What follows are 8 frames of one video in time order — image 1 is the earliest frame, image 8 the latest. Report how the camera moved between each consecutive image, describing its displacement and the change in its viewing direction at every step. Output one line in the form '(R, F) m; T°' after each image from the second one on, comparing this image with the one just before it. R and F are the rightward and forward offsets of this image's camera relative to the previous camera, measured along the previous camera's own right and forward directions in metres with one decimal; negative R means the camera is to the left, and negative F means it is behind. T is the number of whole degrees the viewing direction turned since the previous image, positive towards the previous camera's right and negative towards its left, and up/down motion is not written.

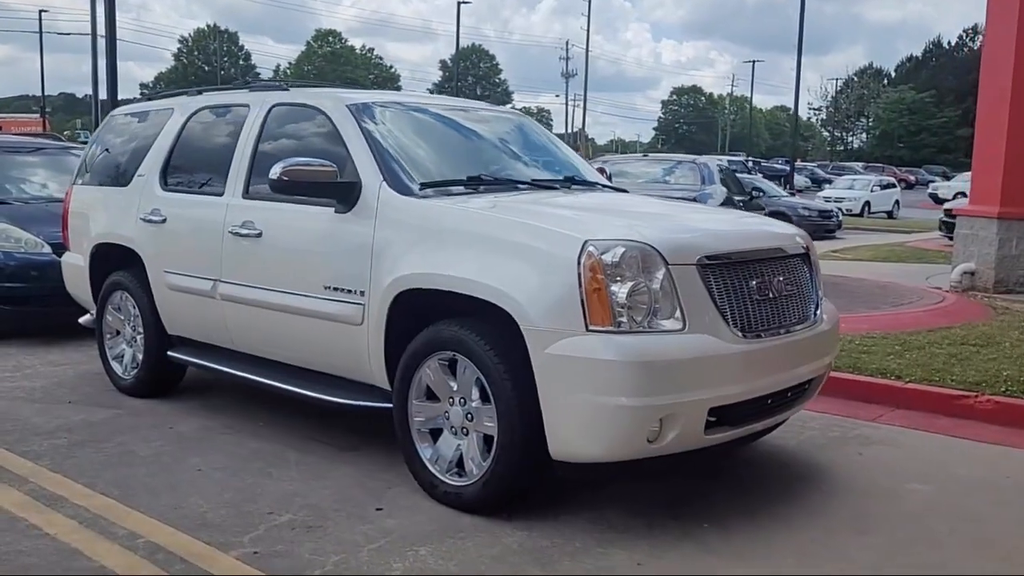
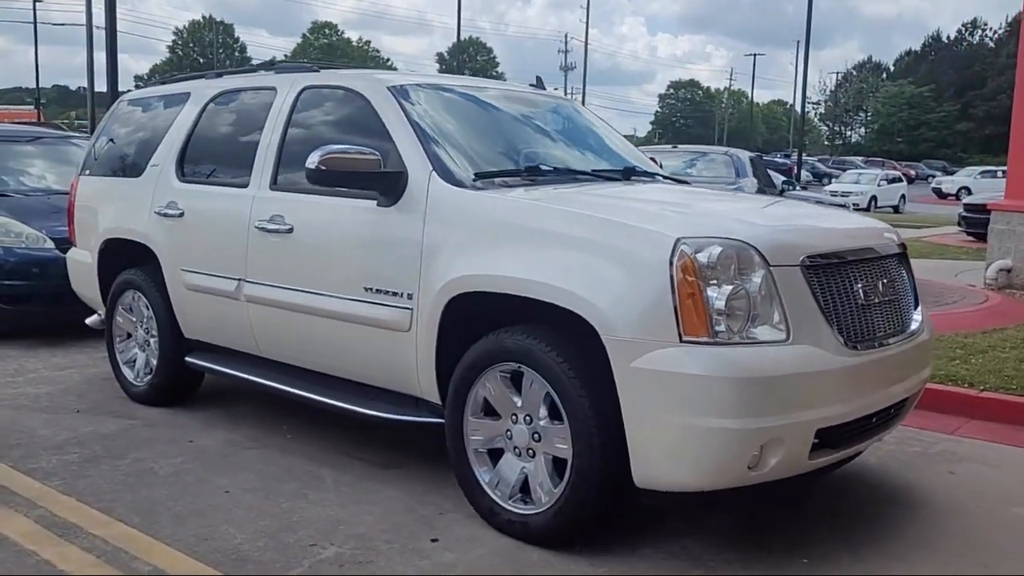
(-0.3, +0.5) m; 0°
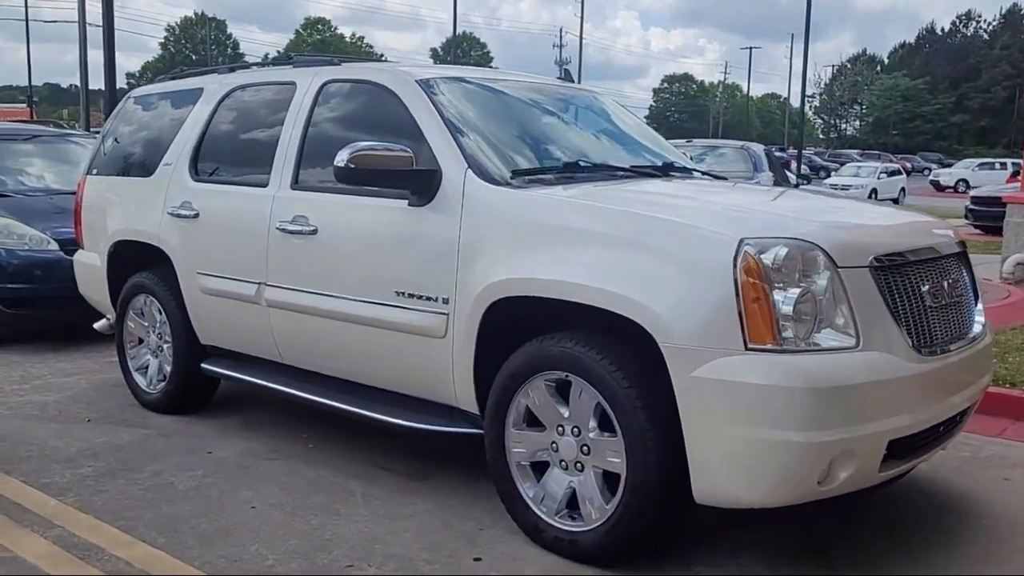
(-0.2, +0.2) m; 0°
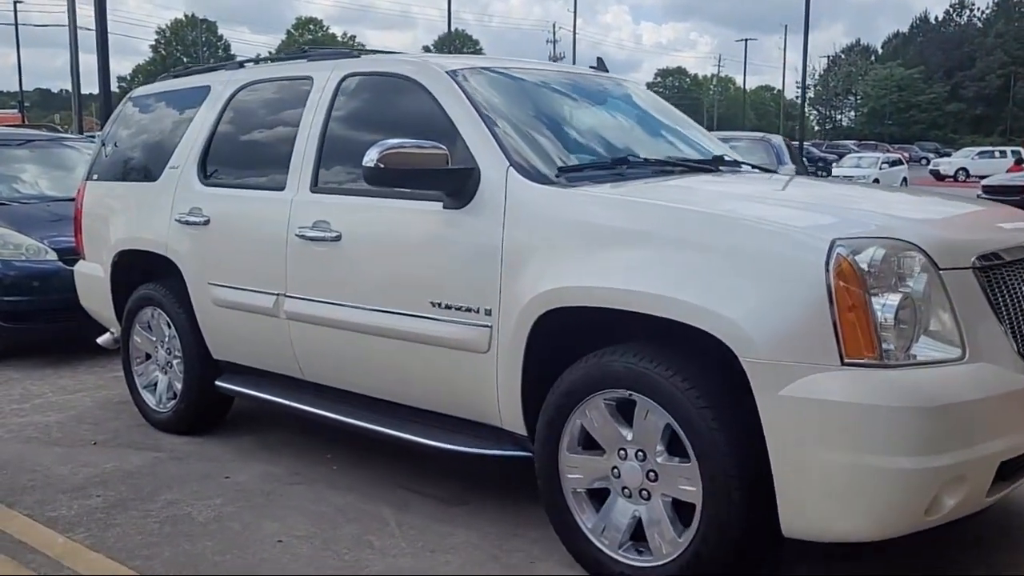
(-0.2, +0.4) m; 0°
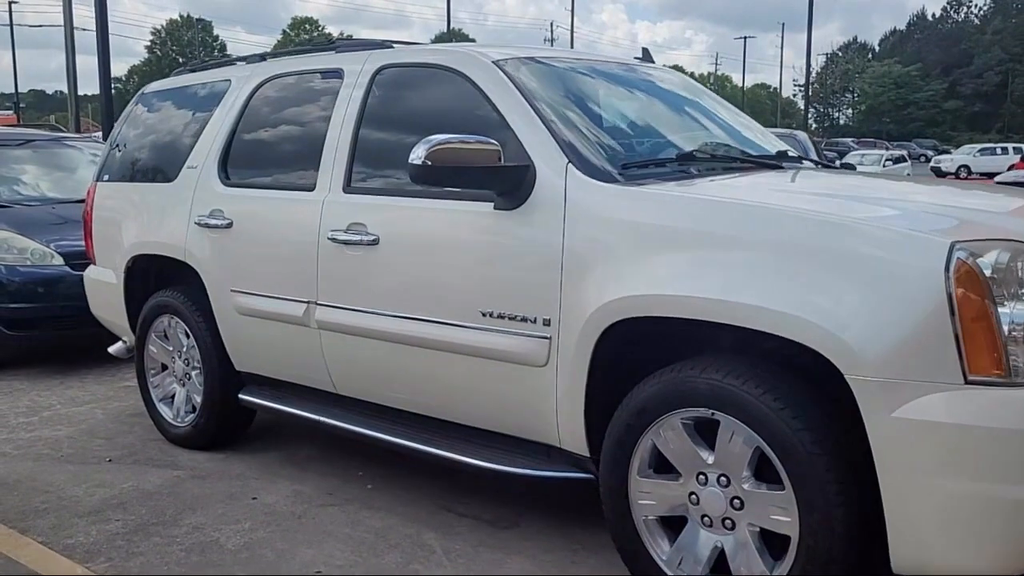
(-0.2, +0.3) m; 0°
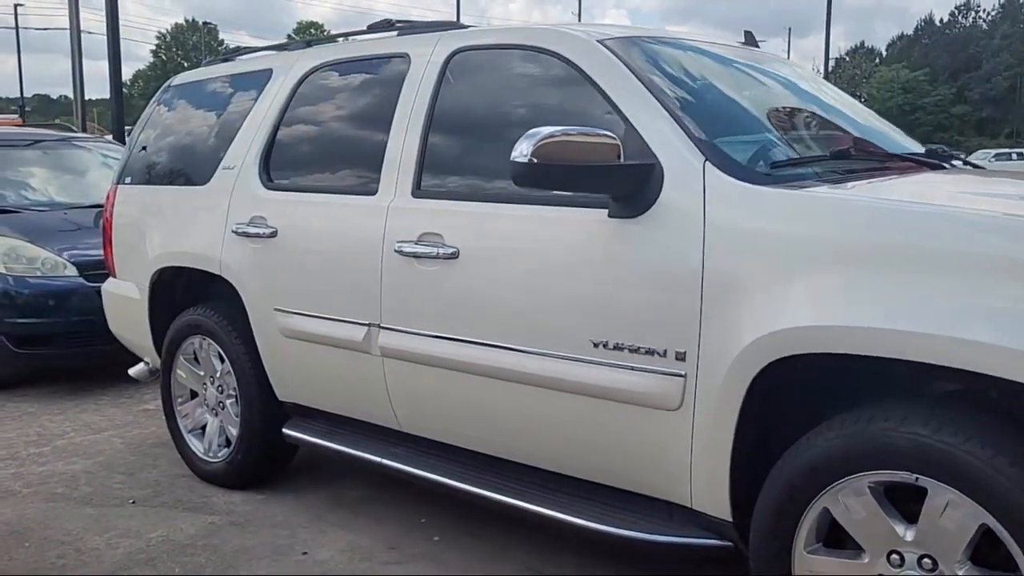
(-0.4, +0.6) m; 0°
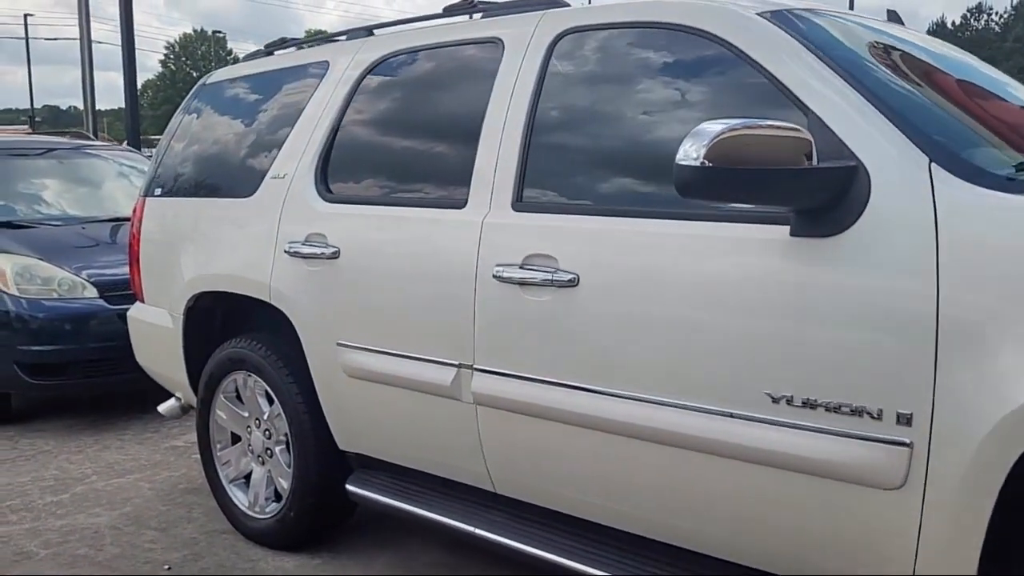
(-0.4, +0.6) m; -1°
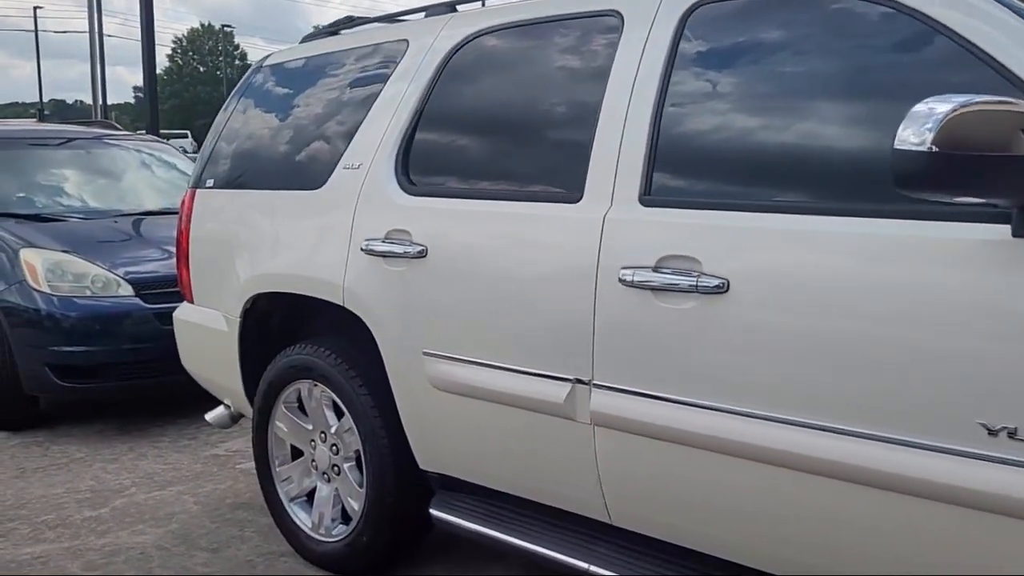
(-0.4, +0.4) m; 0°
